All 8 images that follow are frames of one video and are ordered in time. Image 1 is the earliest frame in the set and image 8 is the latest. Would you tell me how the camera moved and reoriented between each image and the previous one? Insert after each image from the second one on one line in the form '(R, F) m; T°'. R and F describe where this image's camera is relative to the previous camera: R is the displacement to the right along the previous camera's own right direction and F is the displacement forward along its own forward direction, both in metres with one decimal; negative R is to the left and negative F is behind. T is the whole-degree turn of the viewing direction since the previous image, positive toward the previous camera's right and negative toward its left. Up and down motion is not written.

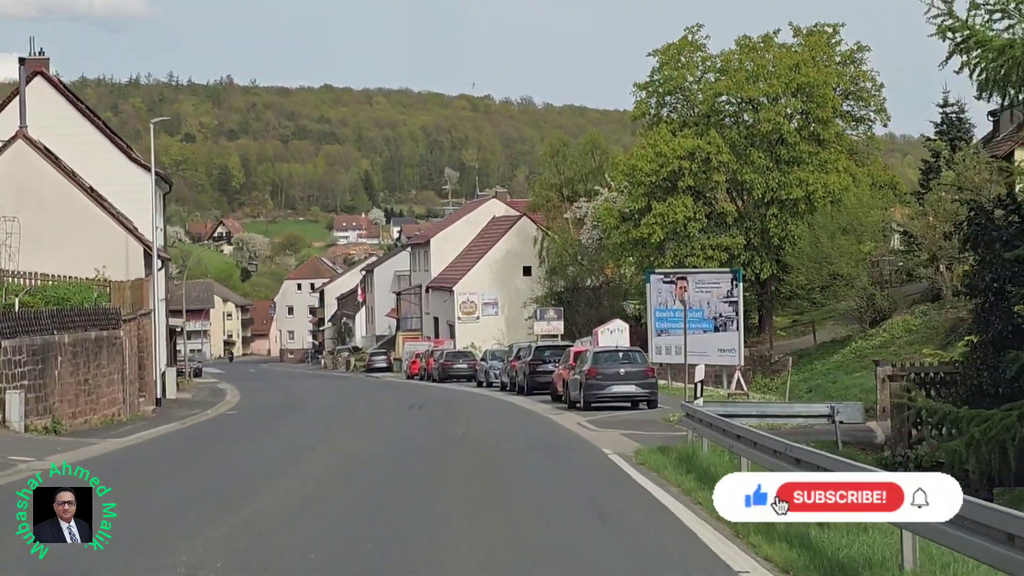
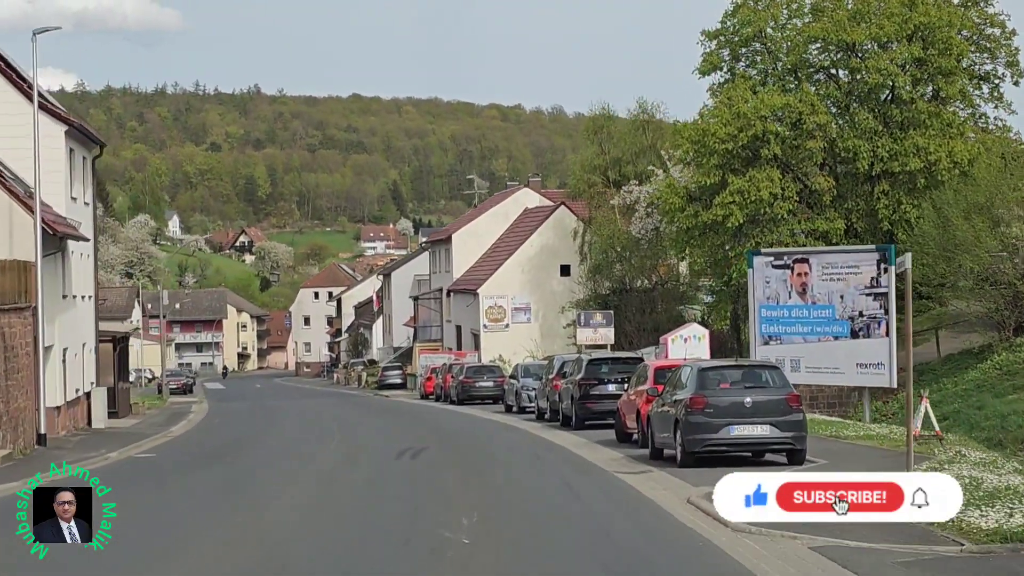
(-0.1, +9.7) m; -1°
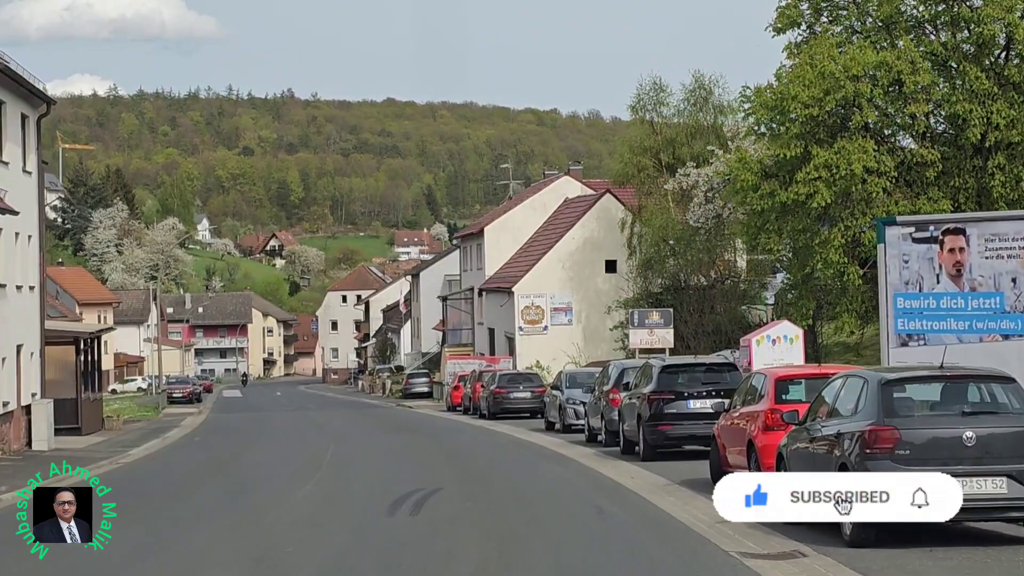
(-0.1, +5.8) m; -1°
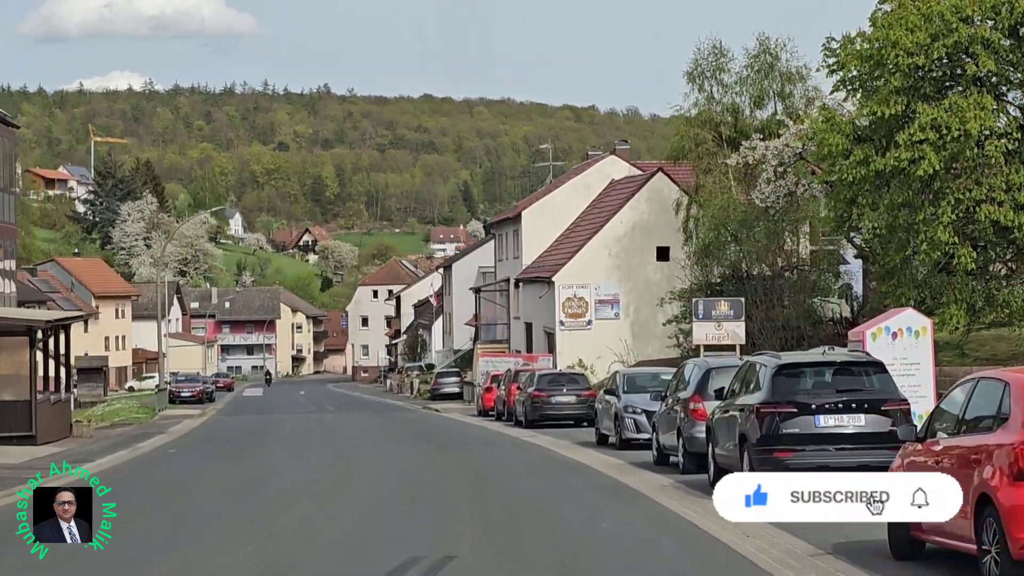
(-0.1, +5.0) m; -1°
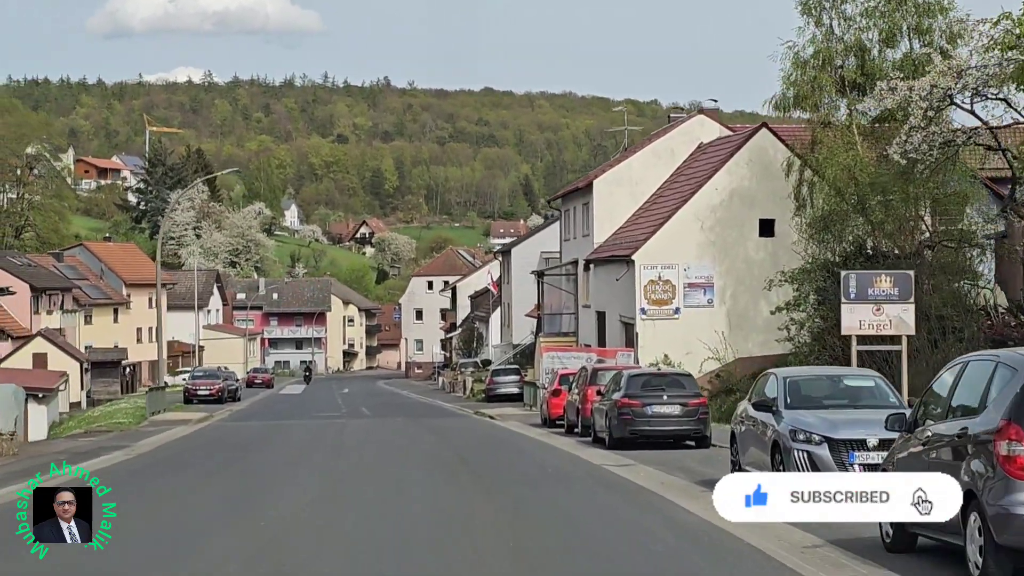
(-0.2, +7.5) m; -2°
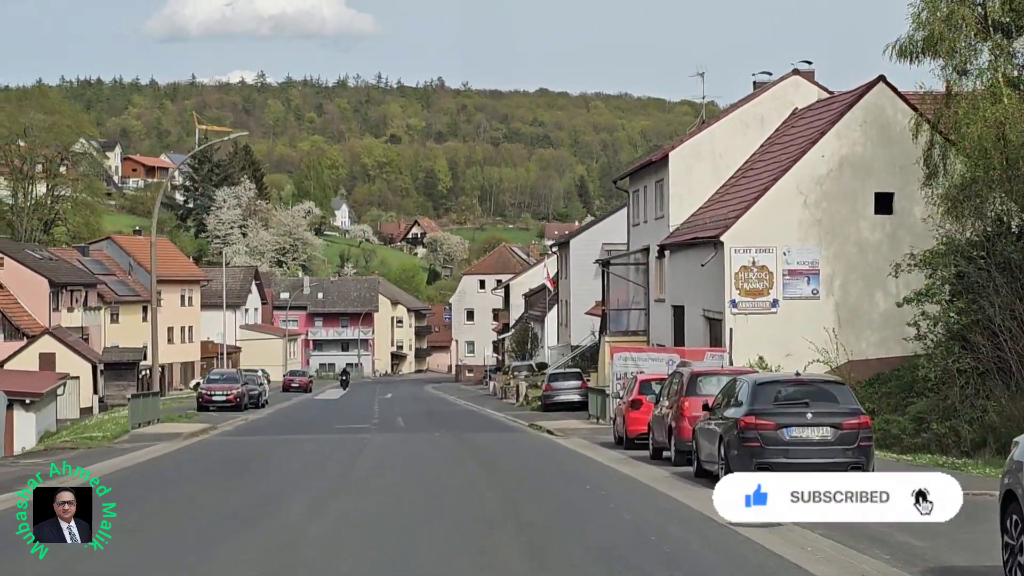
(-0.1, +6.0) m; -2°
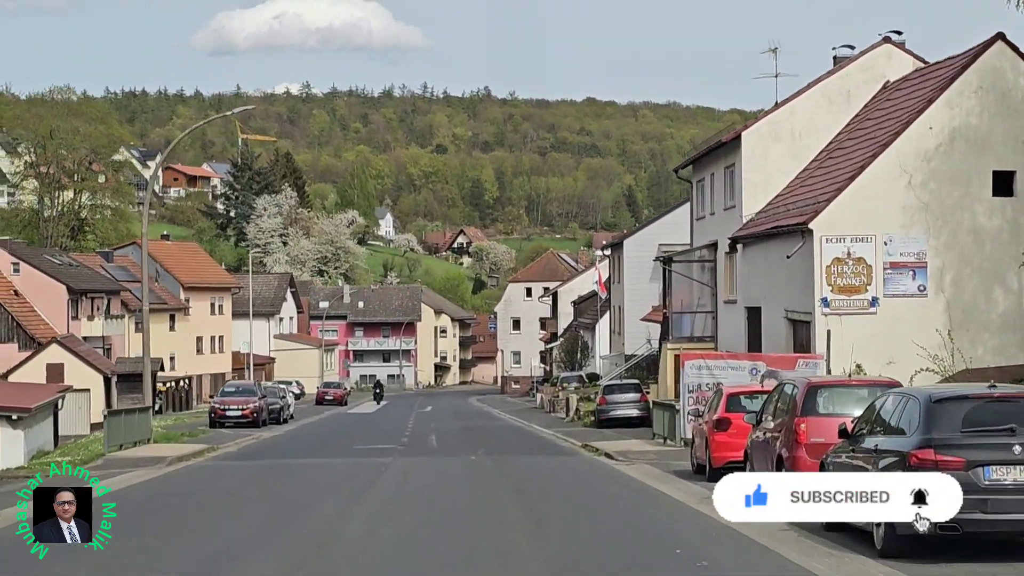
(0.0, +4.4) m; -1°
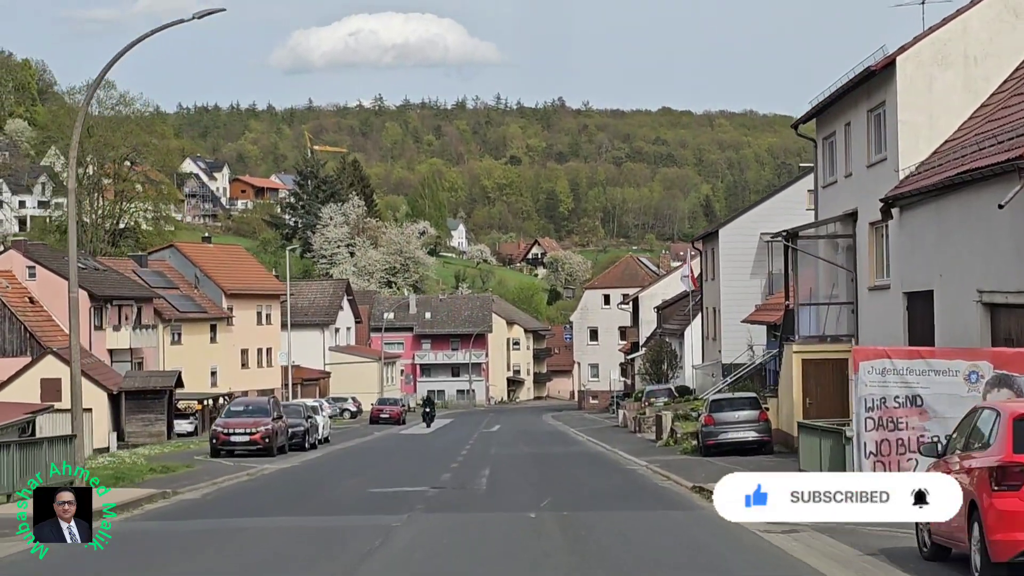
(0.0, +7.7) m; -2°
